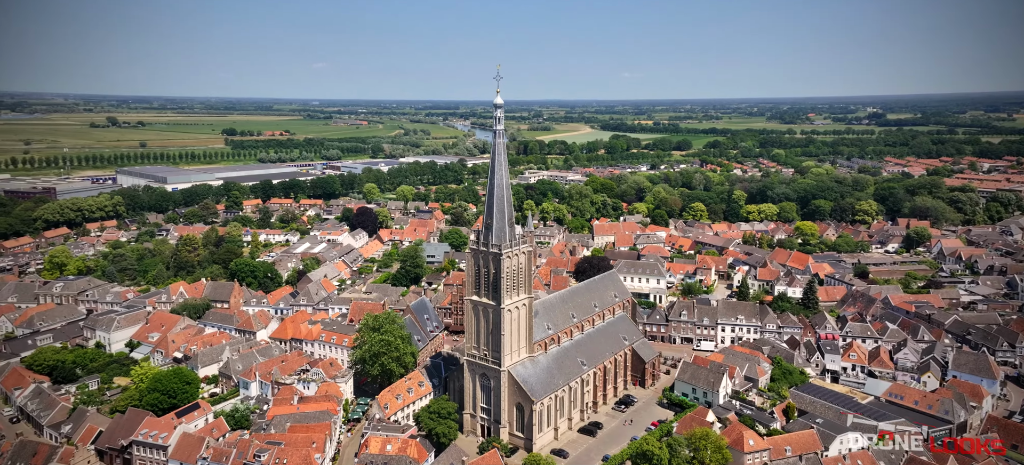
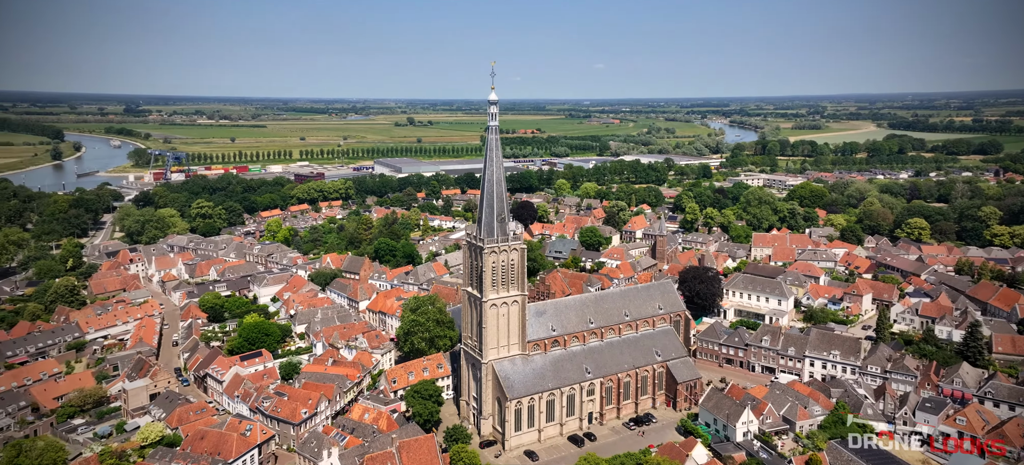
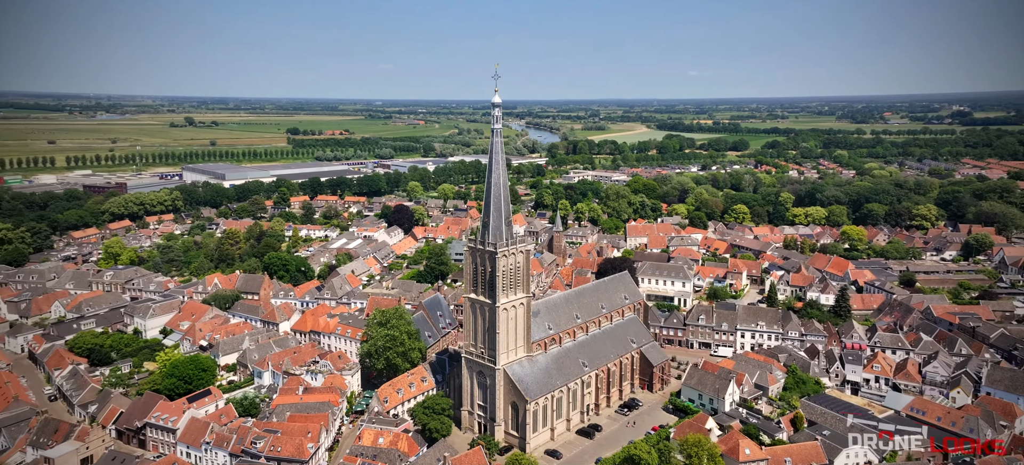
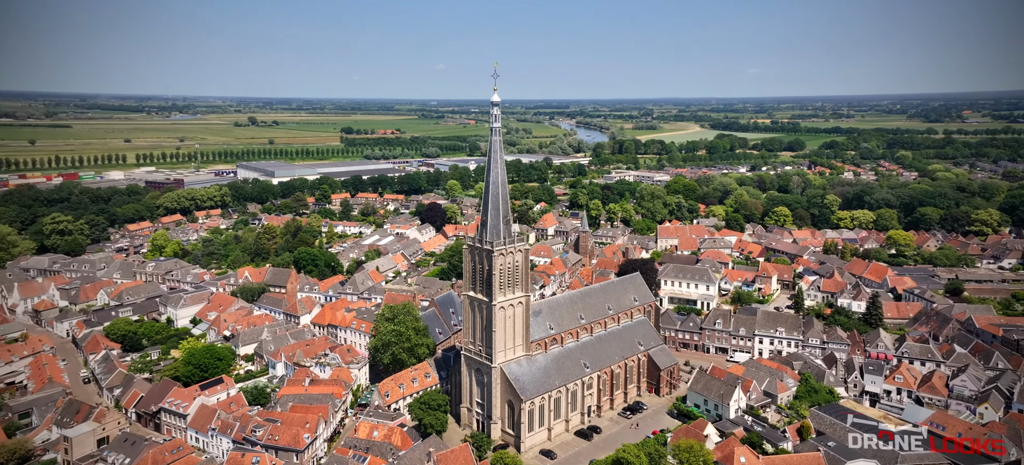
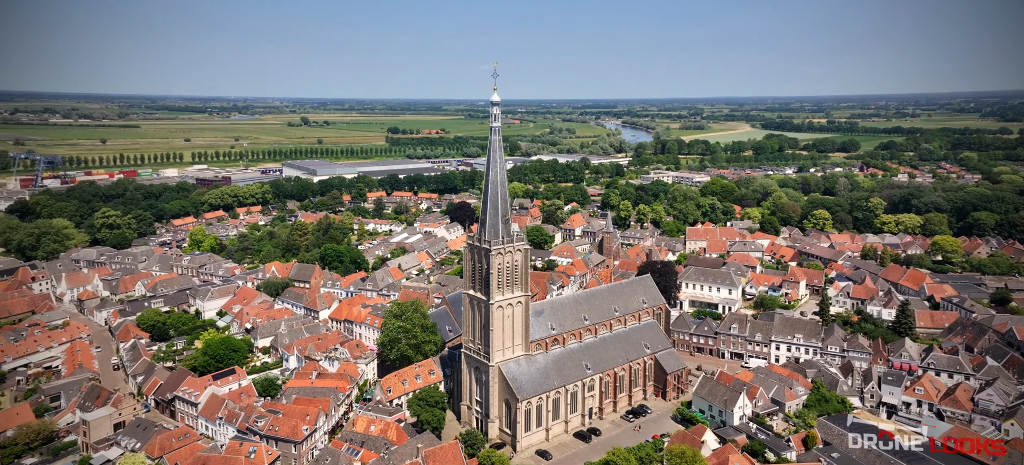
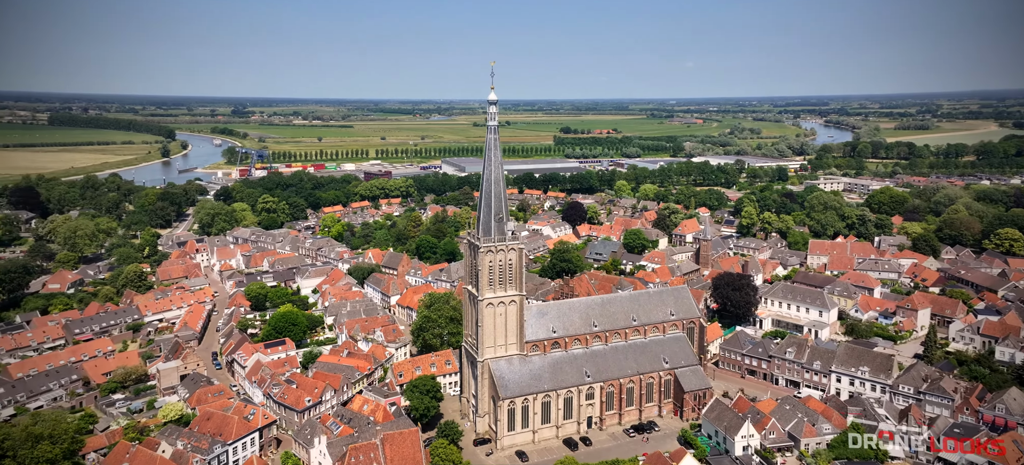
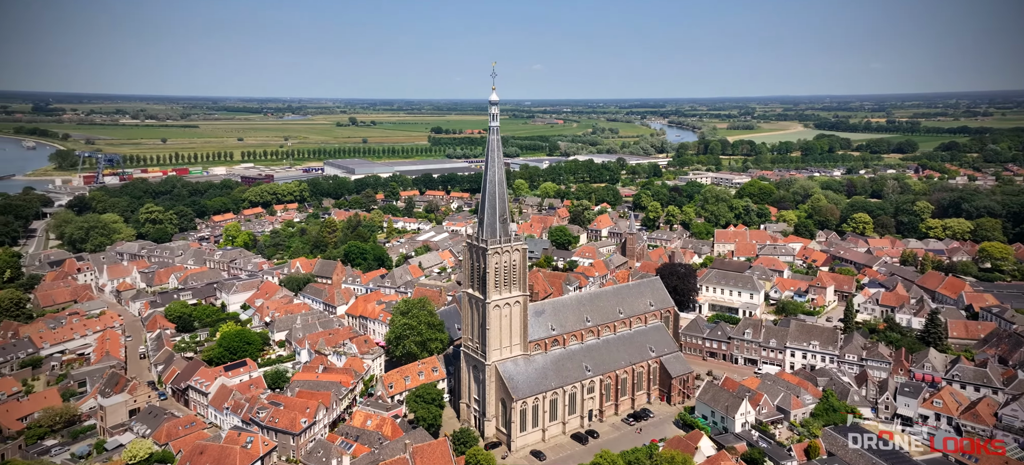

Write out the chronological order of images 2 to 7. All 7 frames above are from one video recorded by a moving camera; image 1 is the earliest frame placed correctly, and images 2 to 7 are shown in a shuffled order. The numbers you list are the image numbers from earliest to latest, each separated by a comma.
3, 4, 5, 7, 2, 6
